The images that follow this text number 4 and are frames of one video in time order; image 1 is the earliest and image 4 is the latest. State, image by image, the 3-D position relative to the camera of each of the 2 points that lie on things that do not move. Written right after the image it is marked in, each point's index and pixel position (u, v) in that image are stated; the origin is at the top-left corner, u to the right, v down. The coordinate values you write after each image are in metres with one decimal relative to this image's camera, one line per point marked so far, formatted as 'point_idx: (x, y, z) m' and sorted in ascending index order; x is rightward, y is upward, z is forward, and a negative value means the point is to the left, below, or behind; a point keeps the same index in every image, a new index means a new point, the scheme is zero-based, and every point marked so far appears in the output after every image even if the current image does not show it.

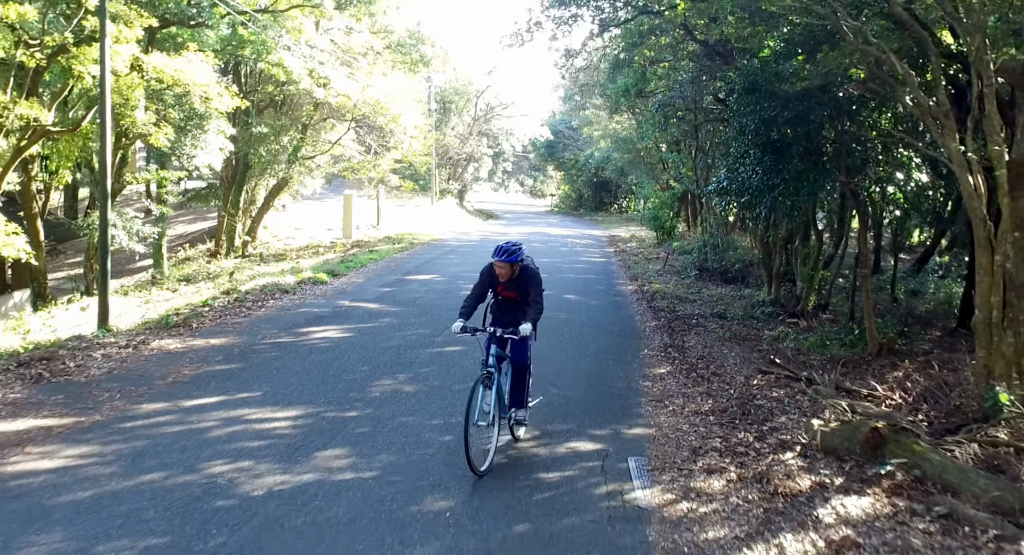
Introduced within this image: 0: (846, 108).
0: (+4.9, +2.5, +10.1) m
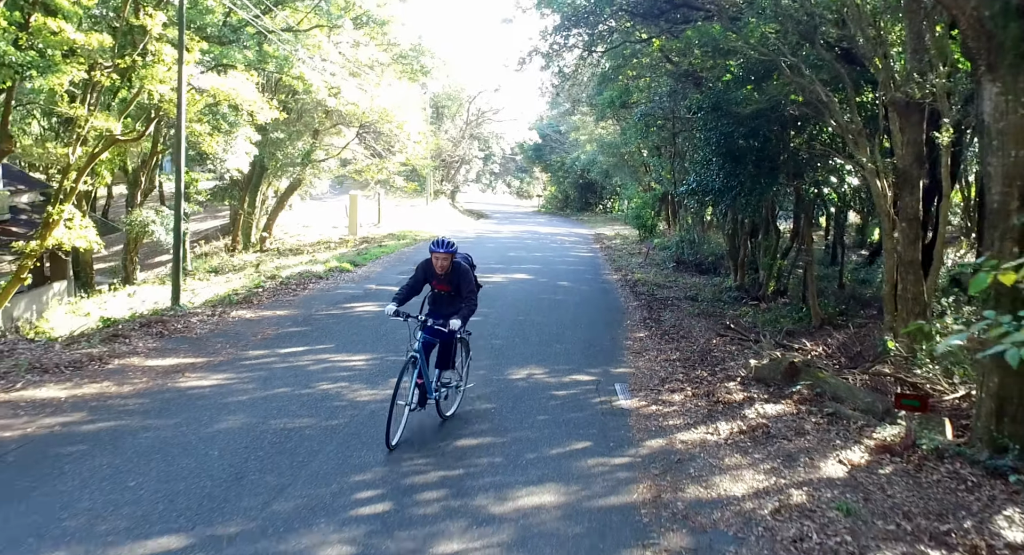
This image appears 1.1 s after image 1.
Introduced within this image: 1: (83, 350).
0: (+5.0, +2.8, +12.3) m
1: (-4.8, -0.8, +7.6) m
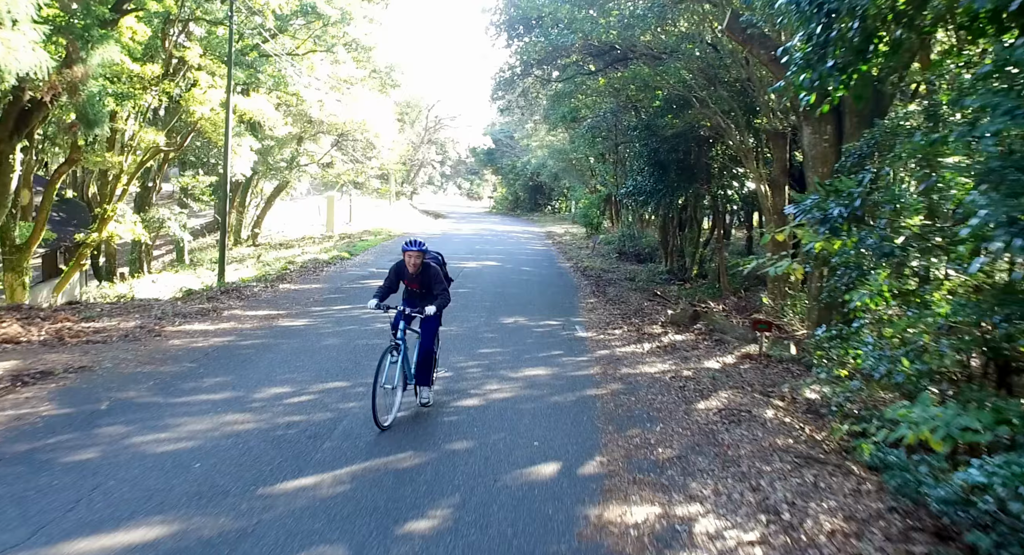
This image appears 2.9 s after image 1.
0: (+4.5, +3.2, +16.0) m
1: (-4.9, -0.4, +10.6) m
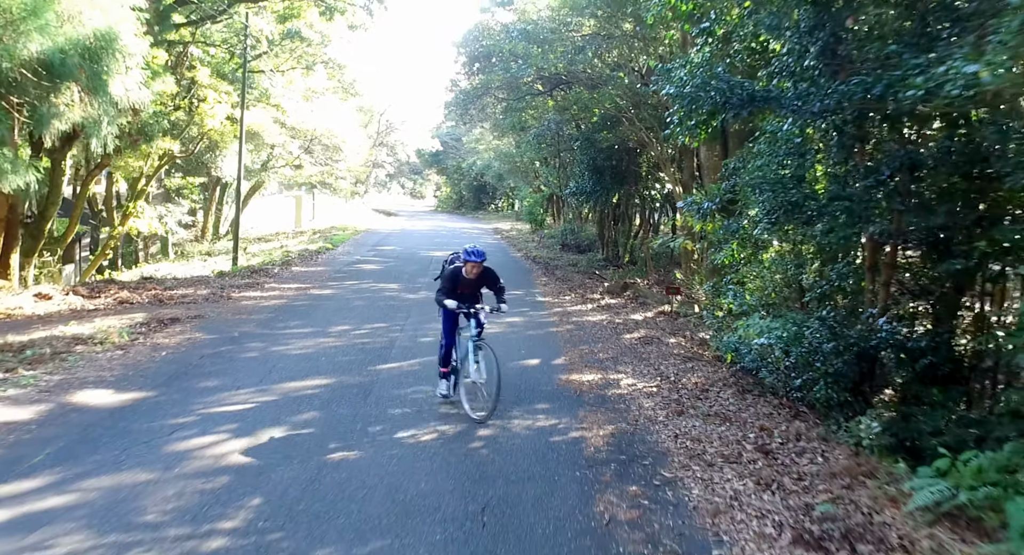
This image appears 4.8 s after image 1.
0: (+3.4, +3.7, +19.7) m
1: (-5.4, -0.1, +13.4) m
